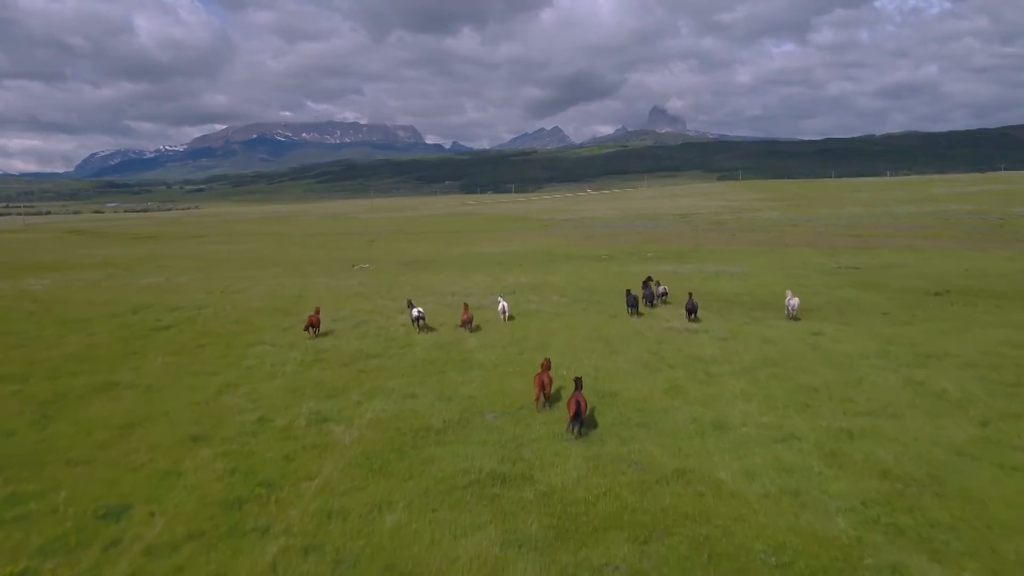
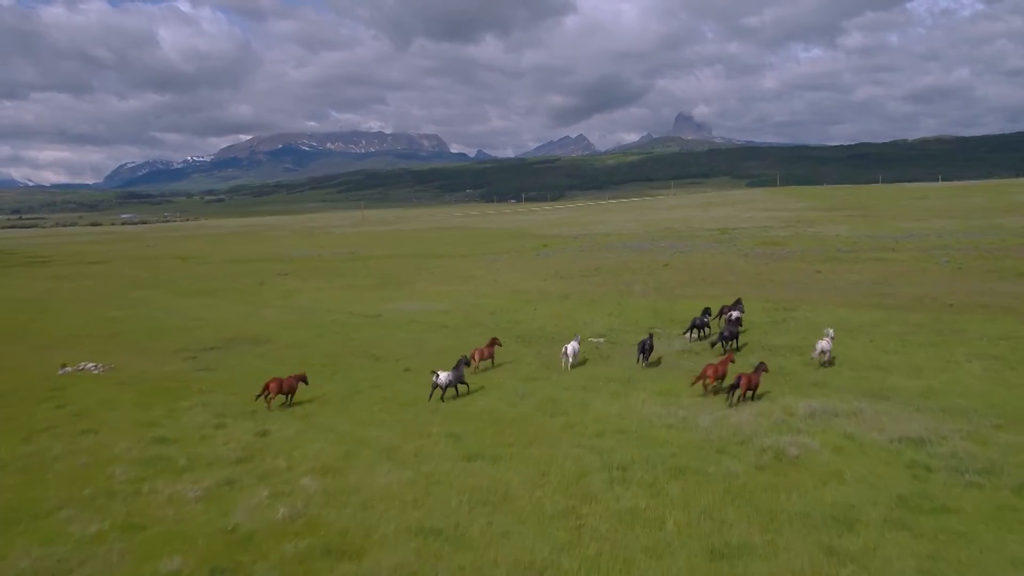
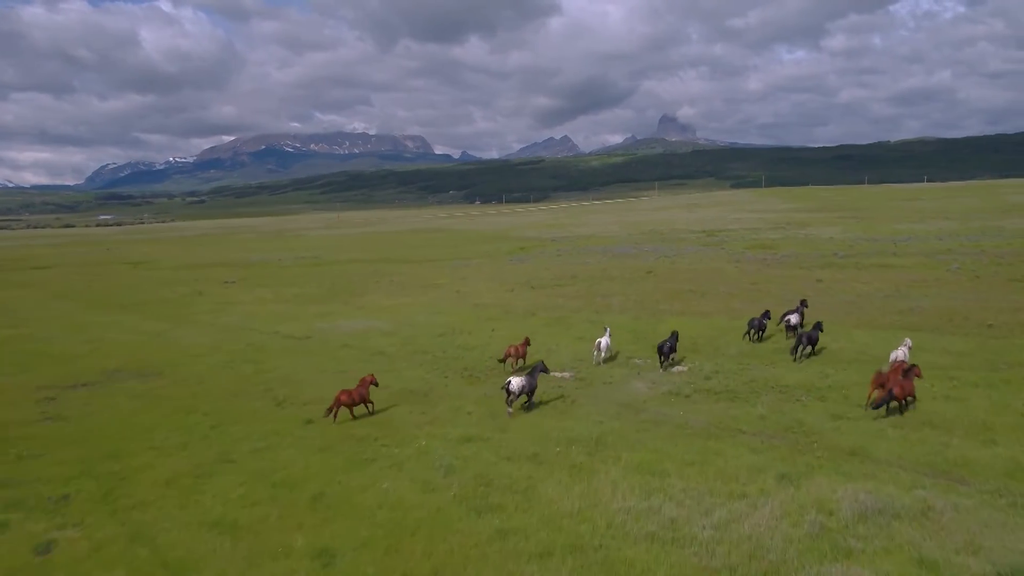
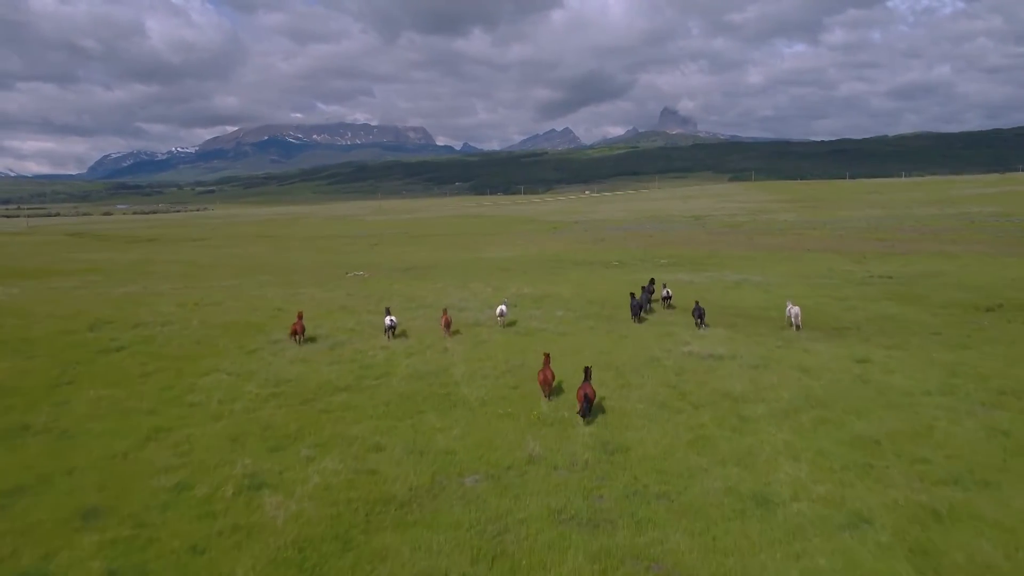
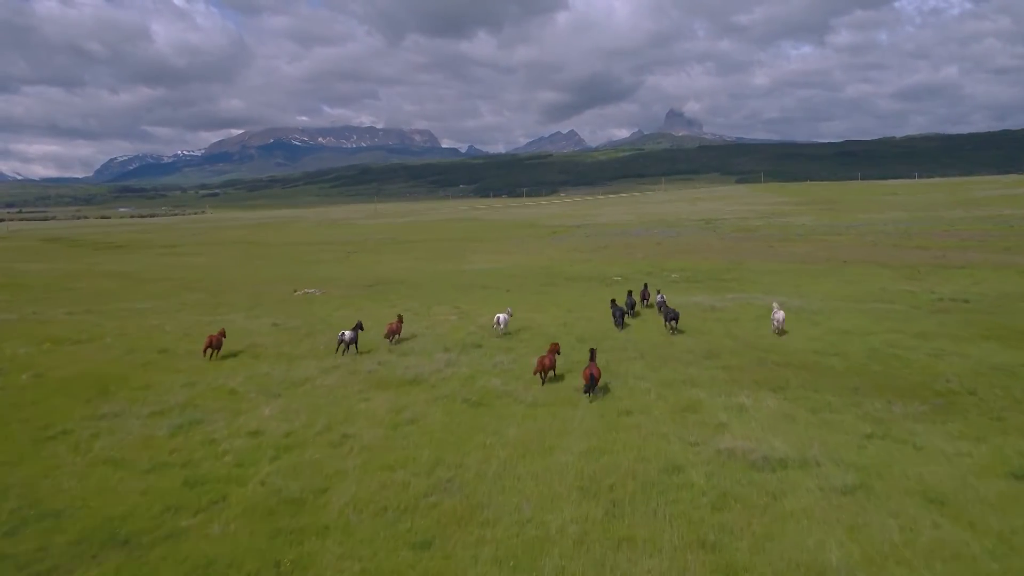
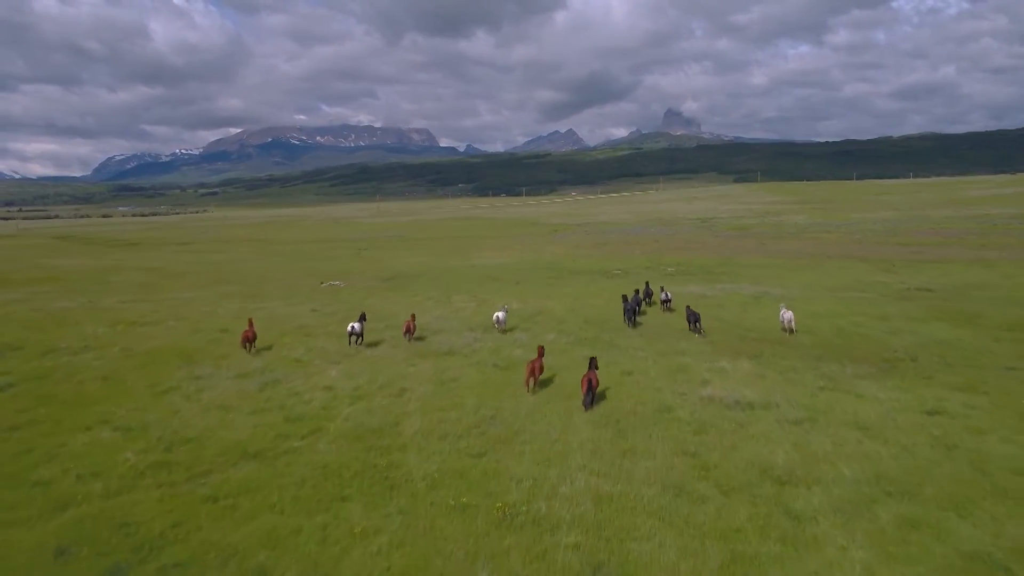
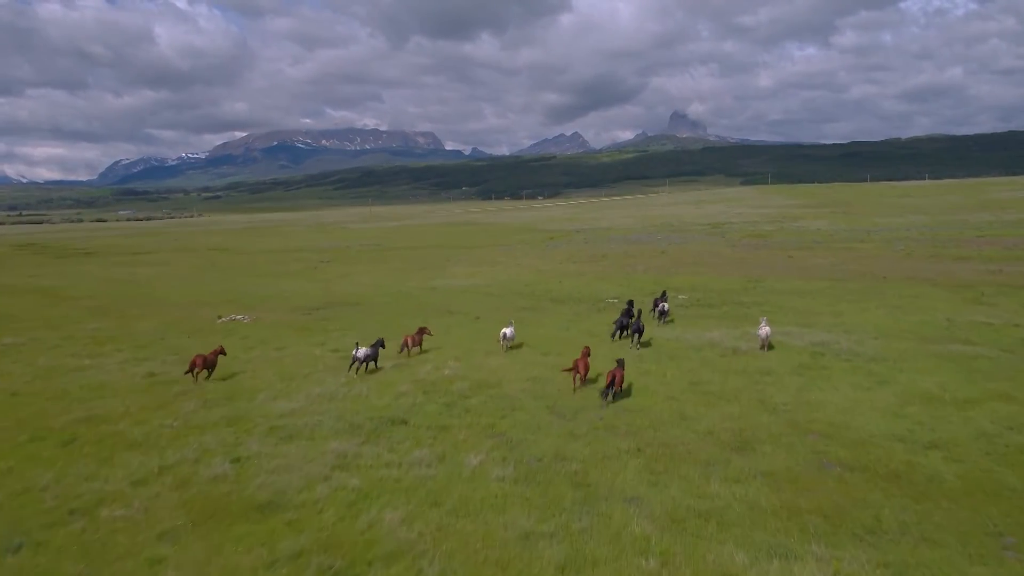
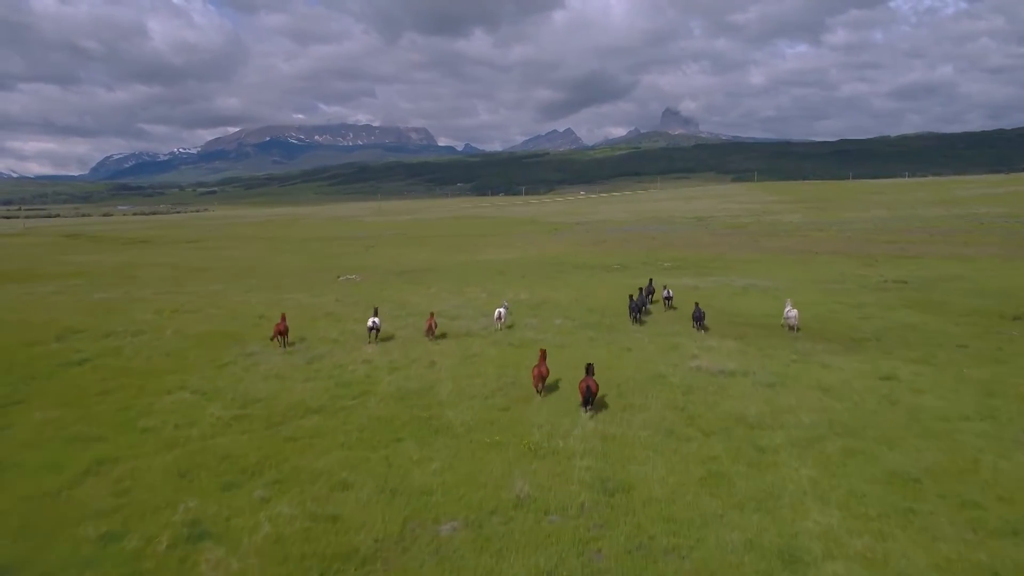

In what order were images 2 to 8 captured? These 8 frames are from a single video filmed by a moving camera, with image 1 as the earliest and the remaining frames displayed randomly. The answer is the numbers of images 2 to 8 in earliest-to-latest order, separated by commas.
4, 8, 6, 5, 7, 2, 3
